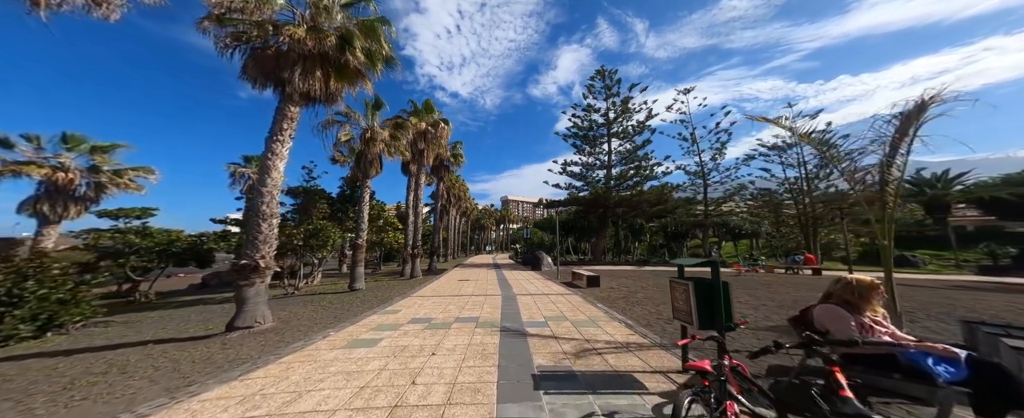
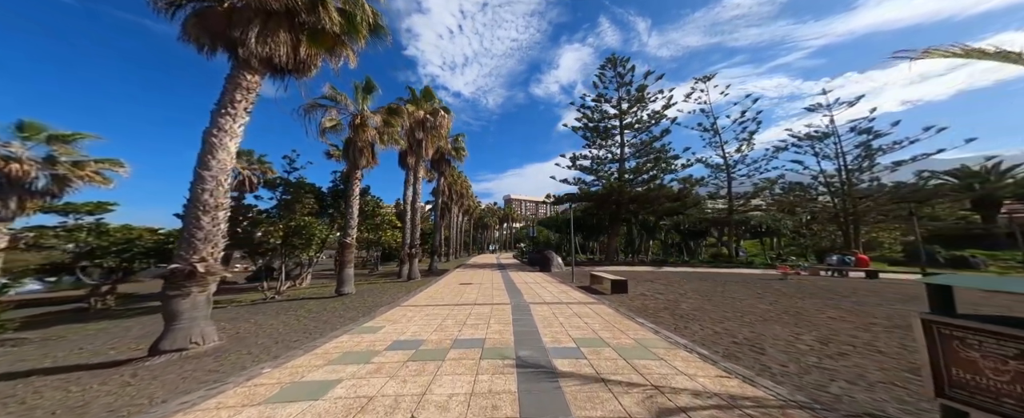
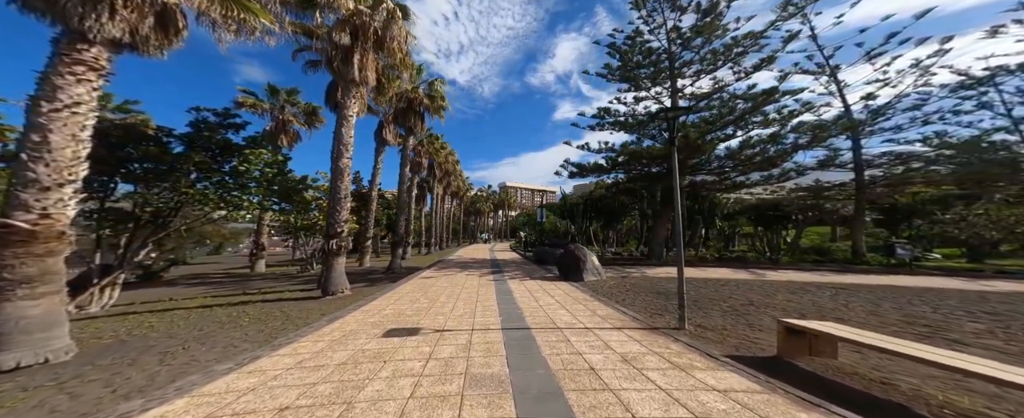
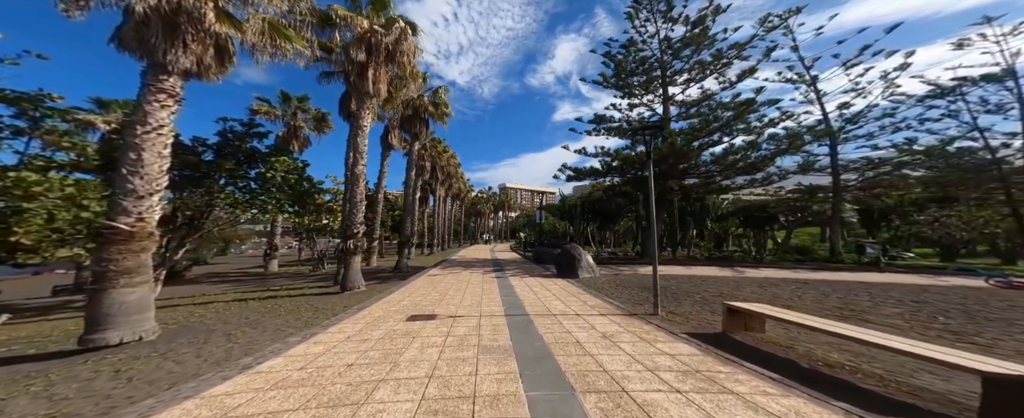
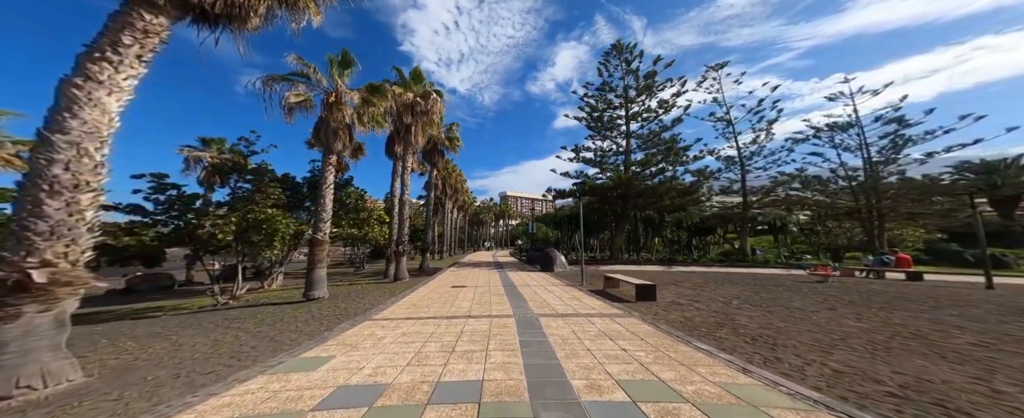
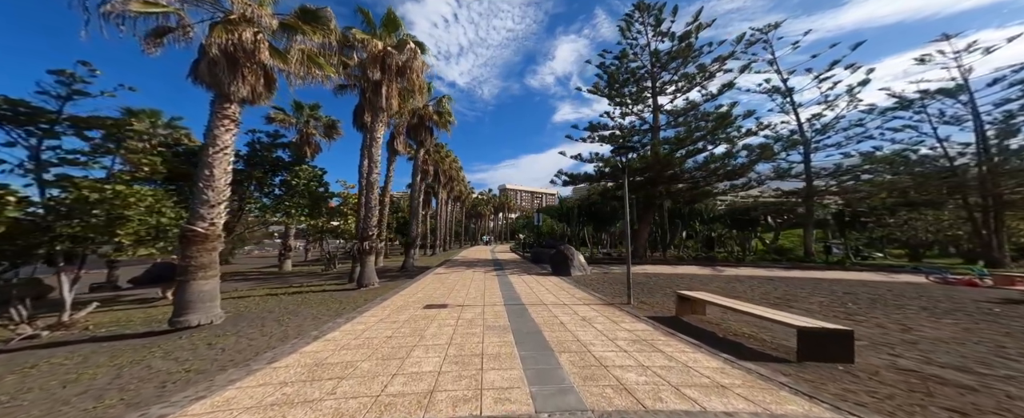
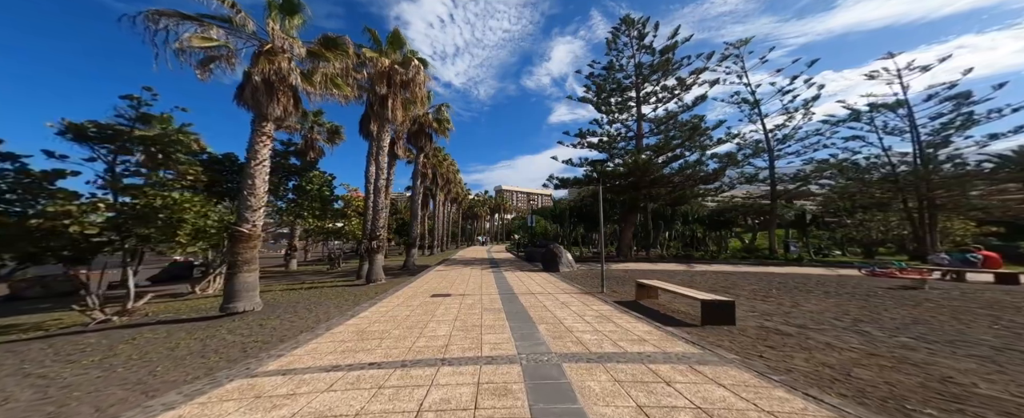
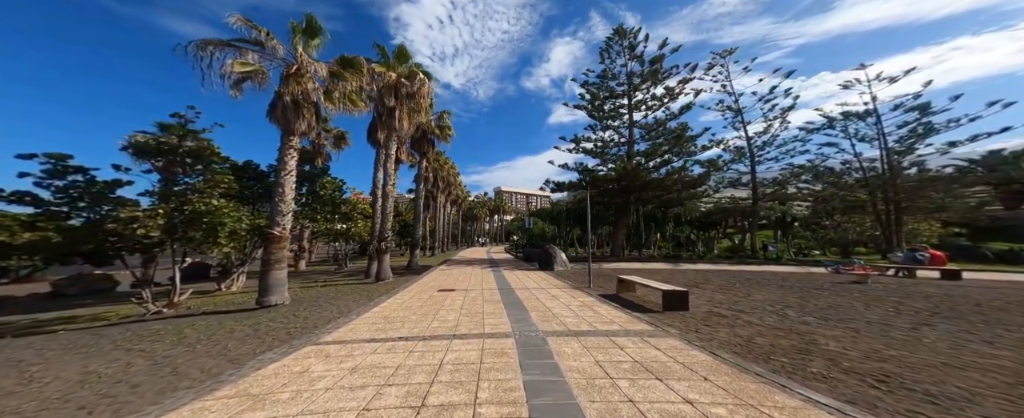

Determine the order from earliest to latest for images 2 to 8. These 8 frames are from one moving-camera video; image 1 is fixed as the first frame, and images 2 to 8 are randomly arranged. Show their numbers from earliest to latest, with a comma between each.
2, 5, 8, 7, 6, 4, 3
